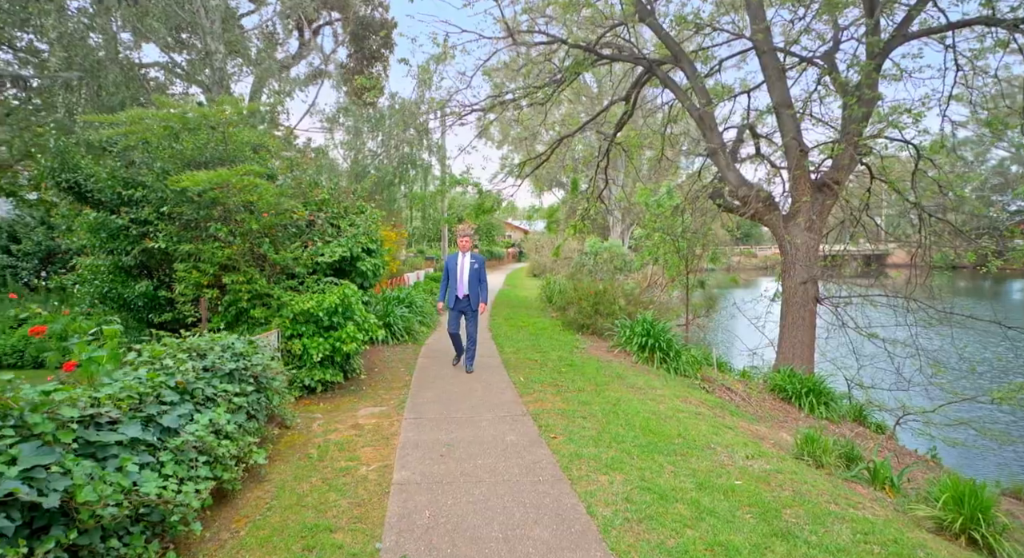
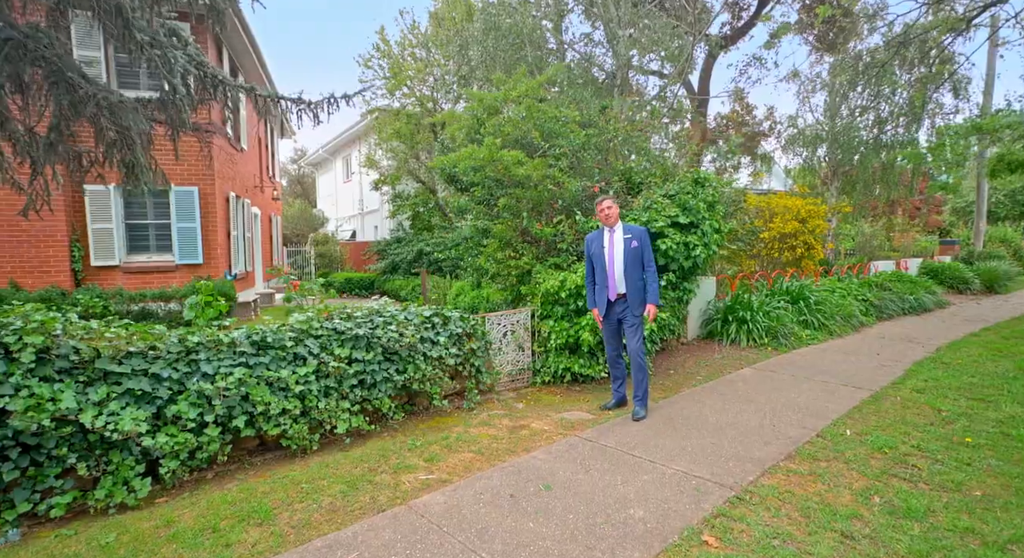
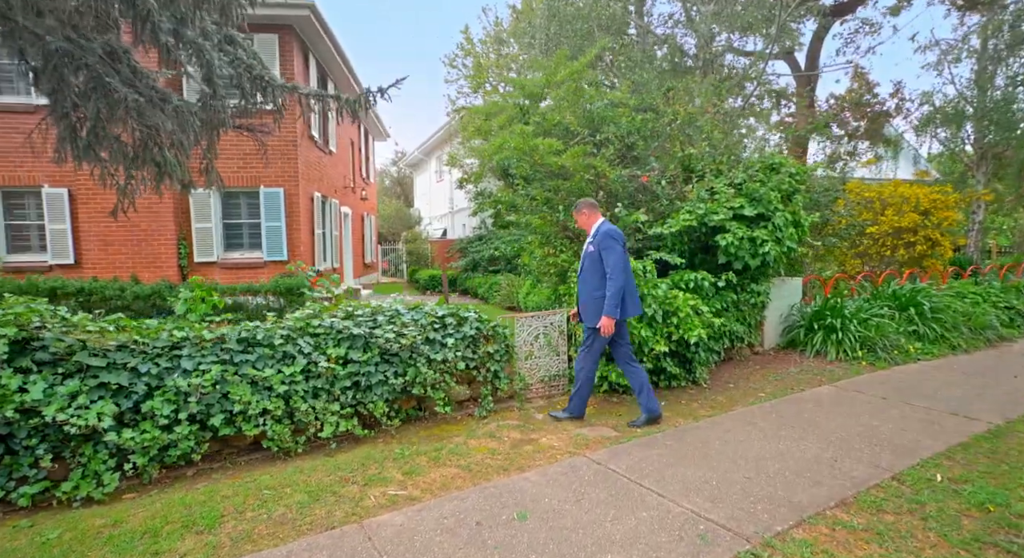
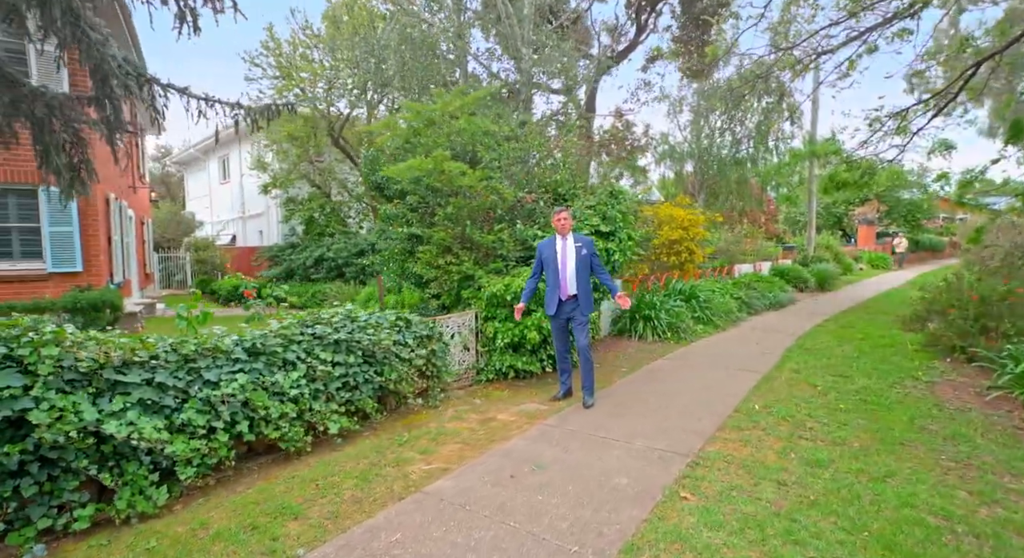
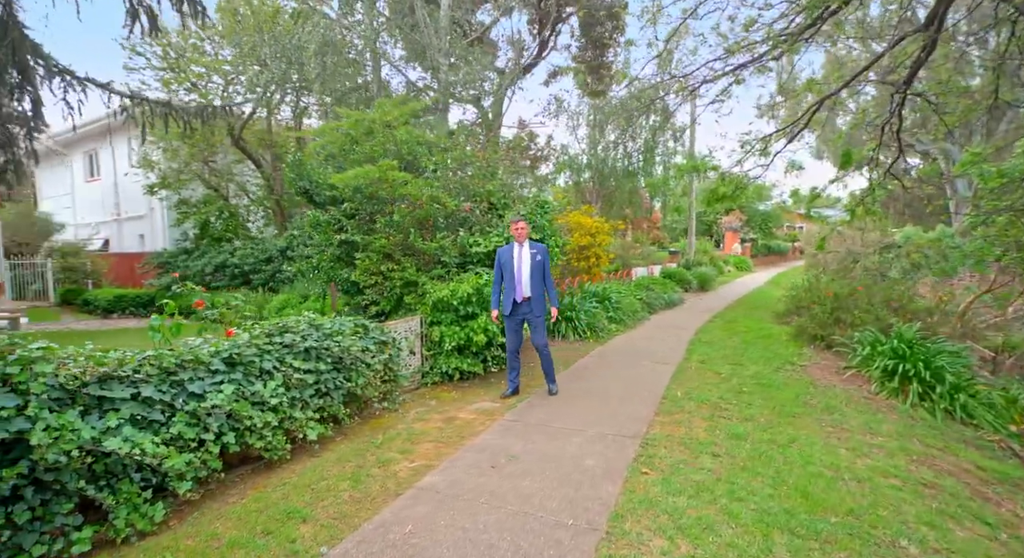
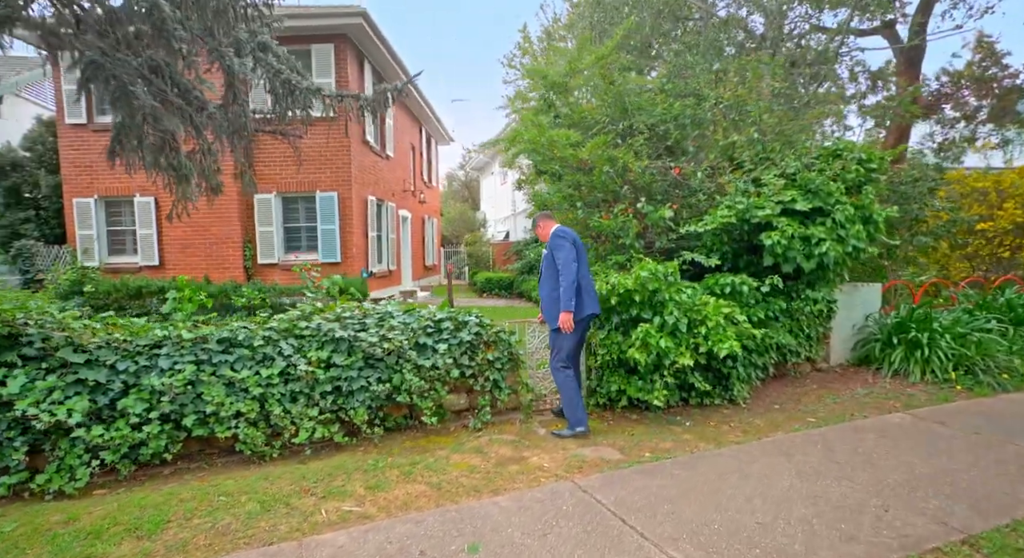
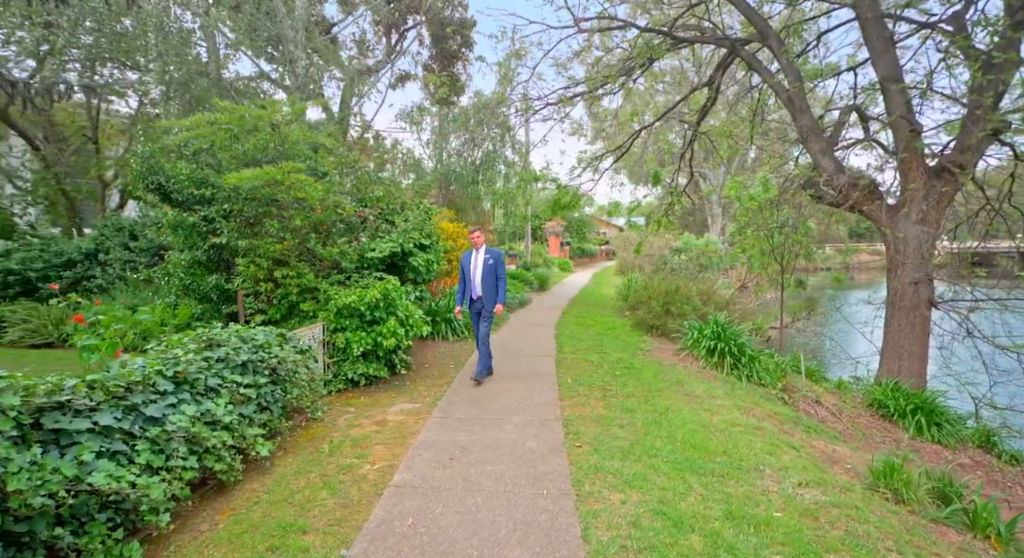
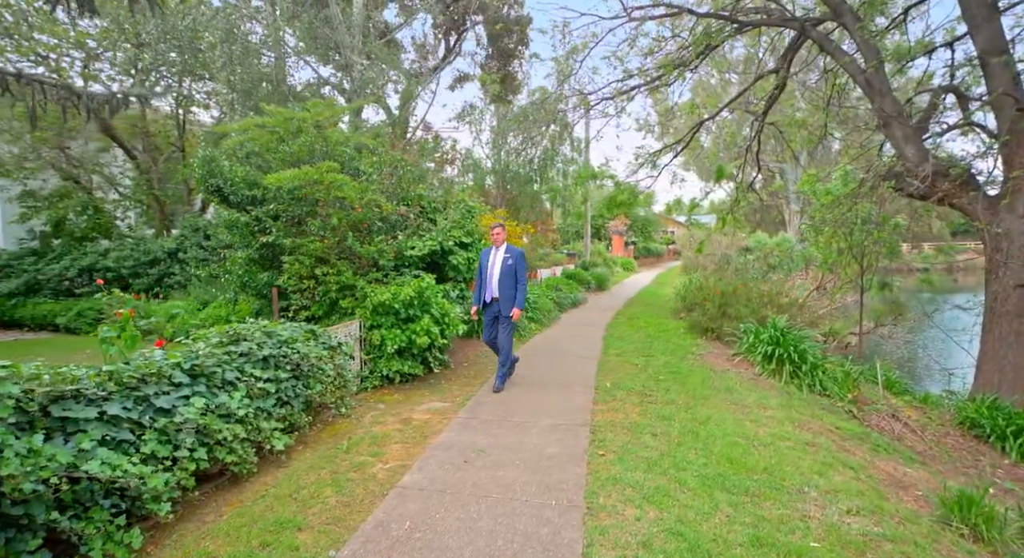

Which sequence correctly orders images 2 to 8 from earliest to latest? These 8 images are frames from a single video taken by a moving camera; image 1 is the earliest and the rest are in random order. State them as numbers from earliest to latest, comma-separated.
7, 8, 5, 4, 2, 3, 6
